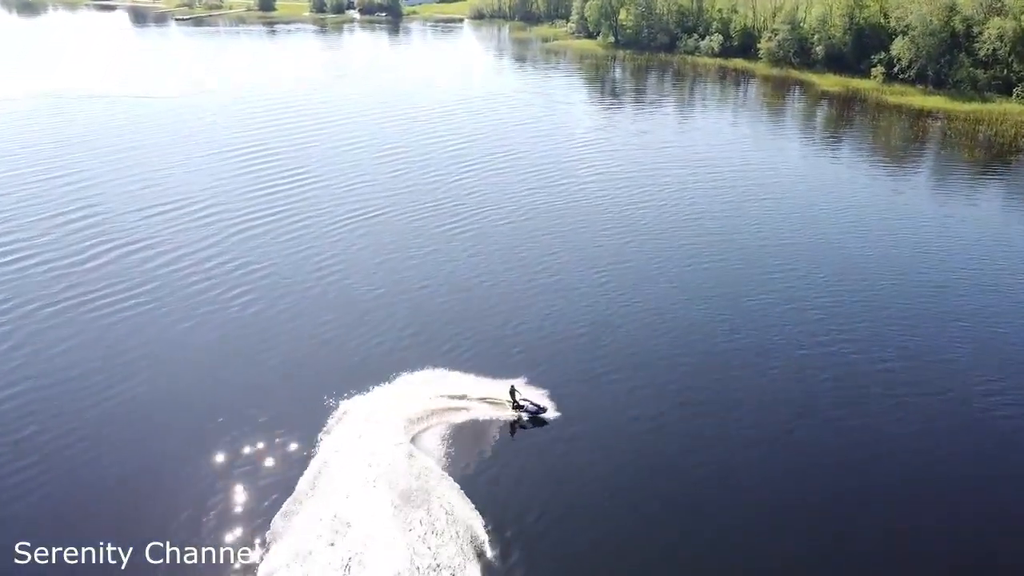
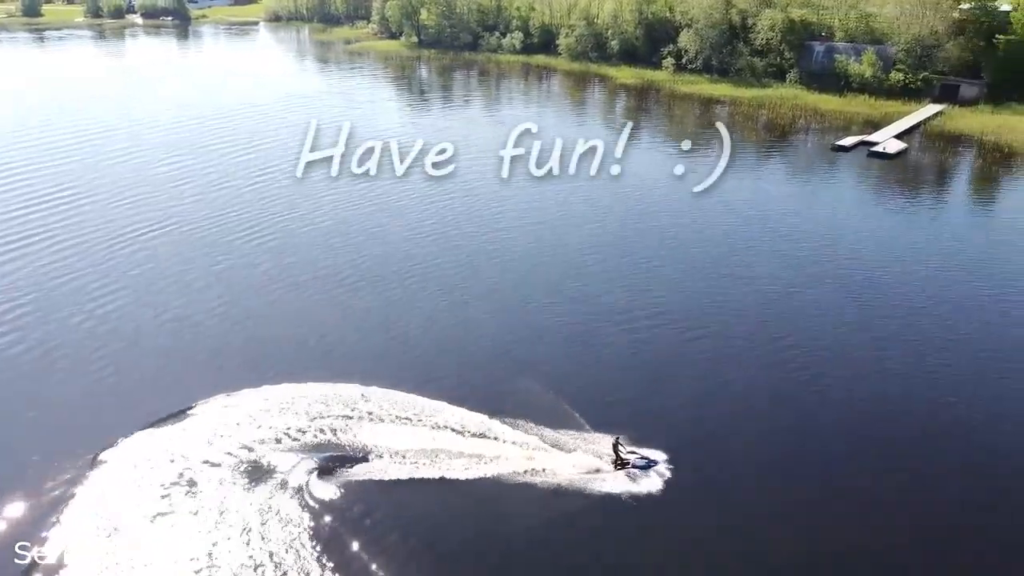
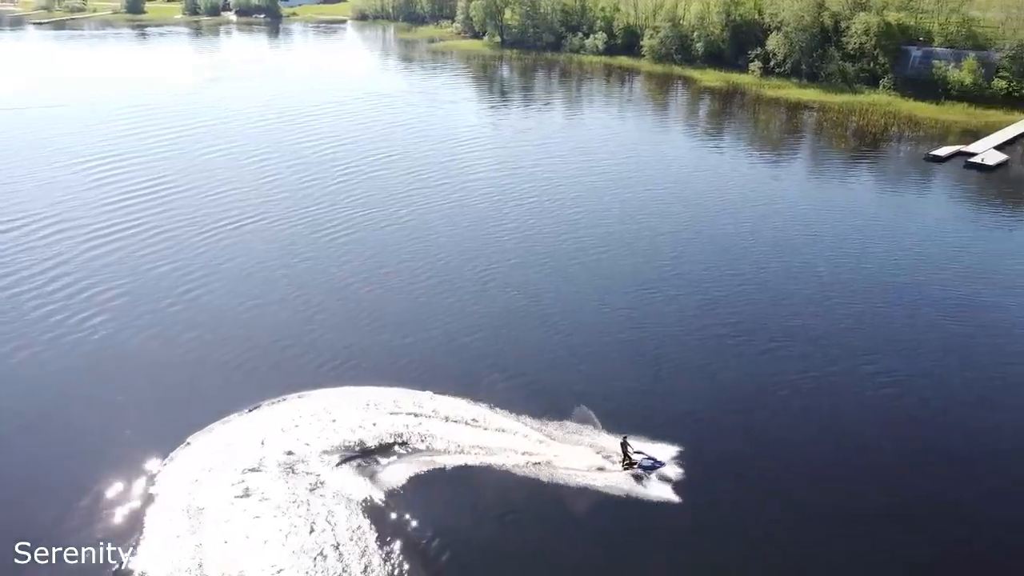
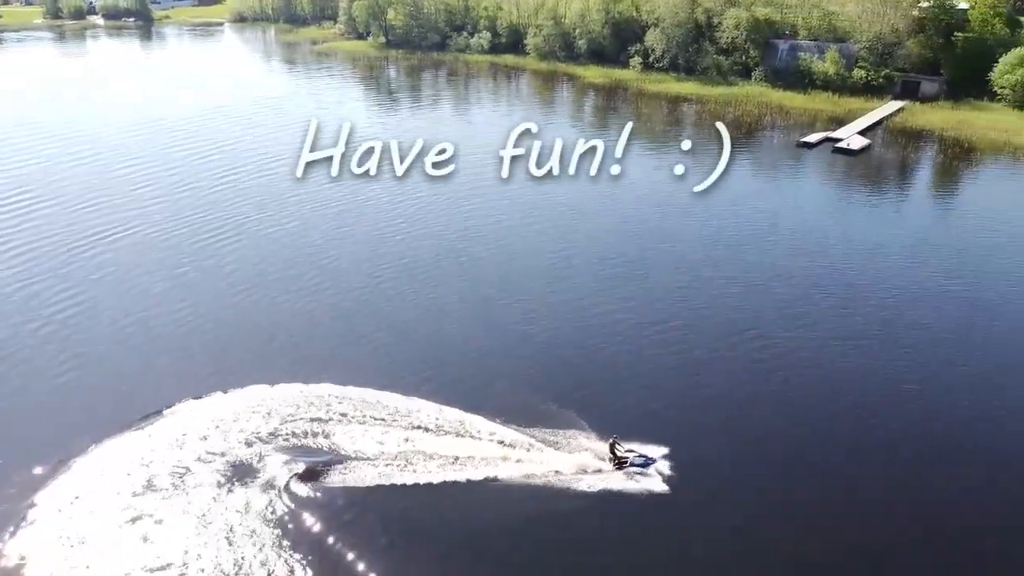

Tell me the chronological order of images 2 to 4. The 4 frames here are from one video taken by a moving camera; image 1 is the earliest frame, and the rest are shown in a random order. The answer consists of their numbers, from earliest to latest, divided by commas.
3, 2, 4
